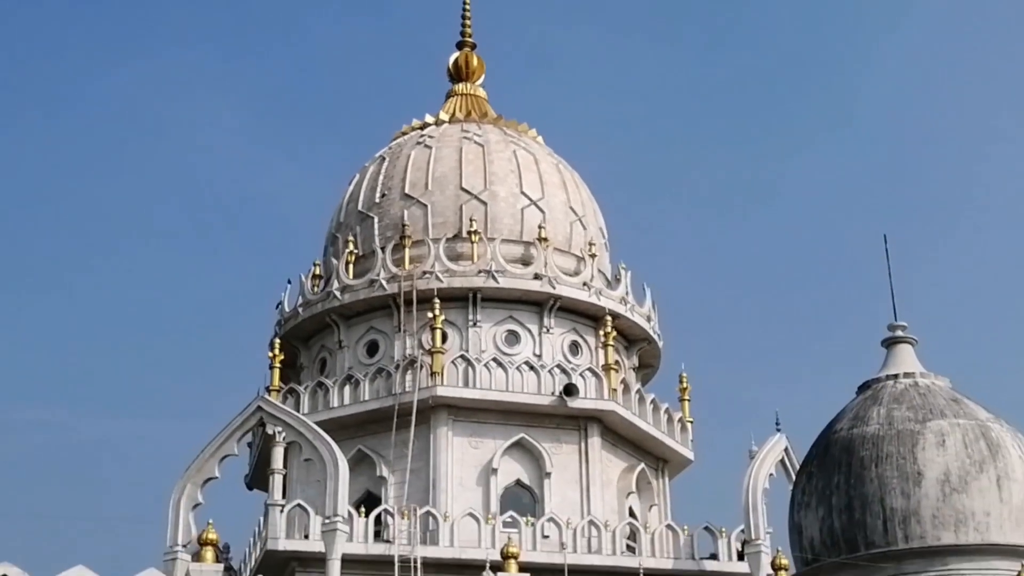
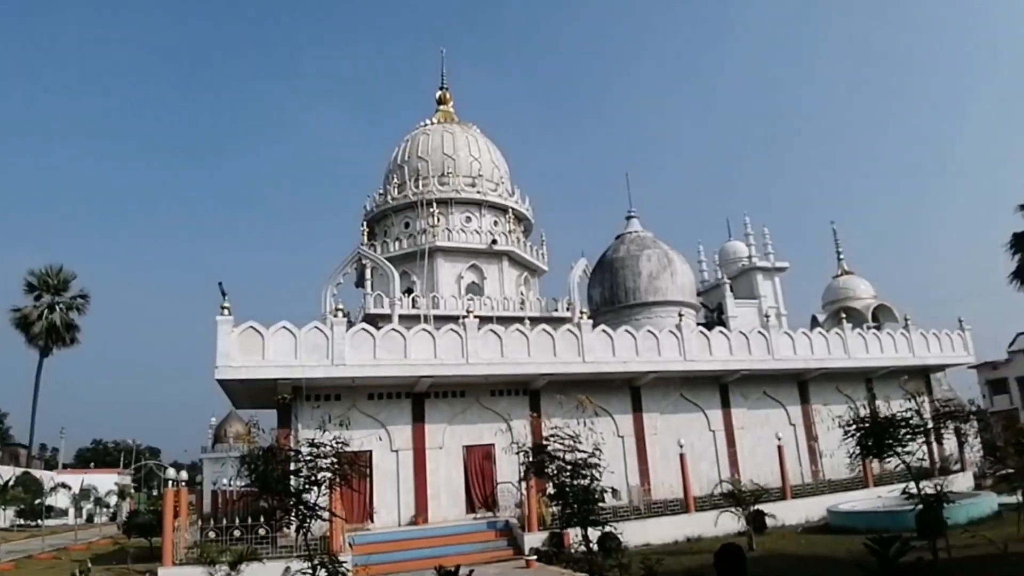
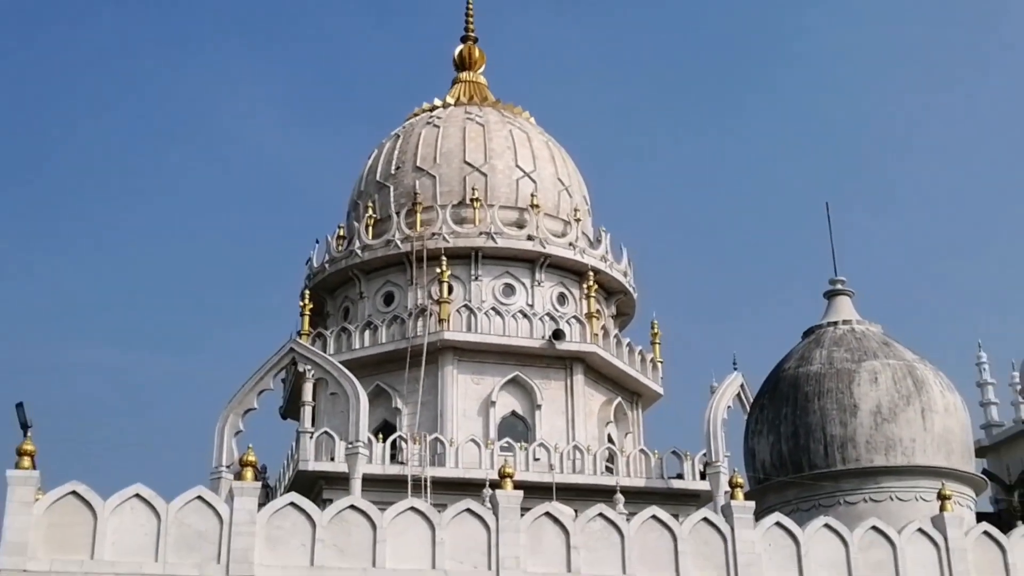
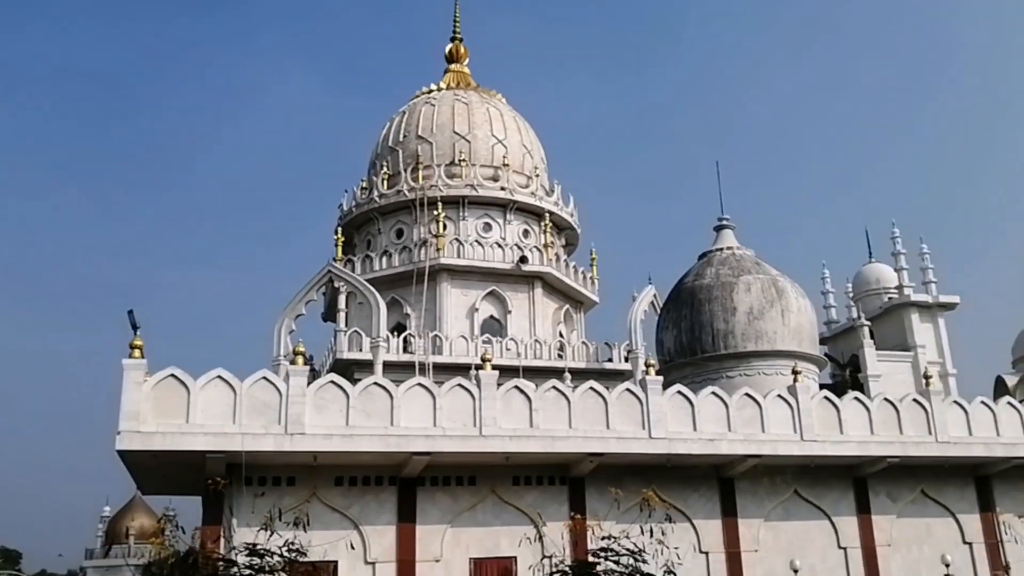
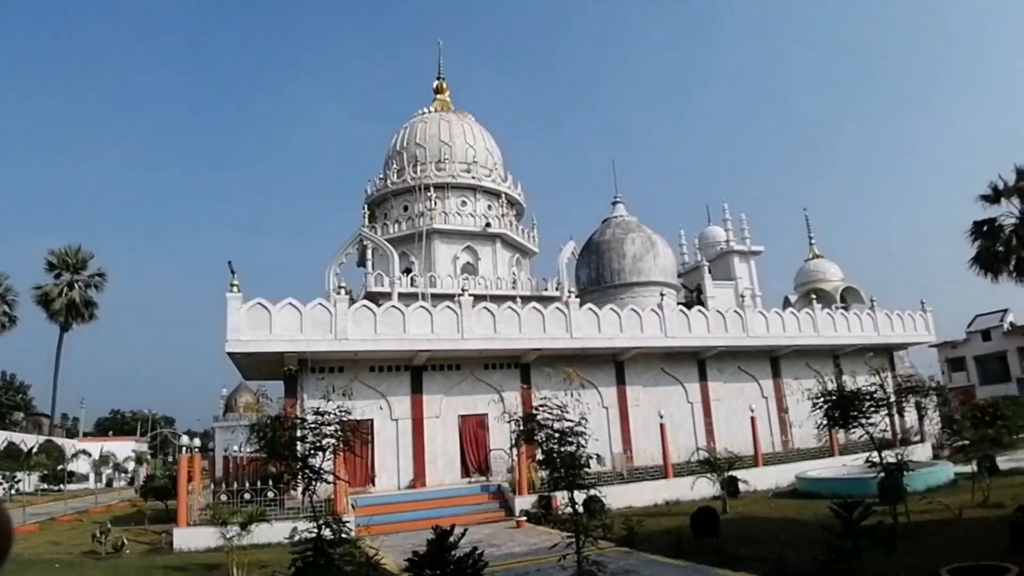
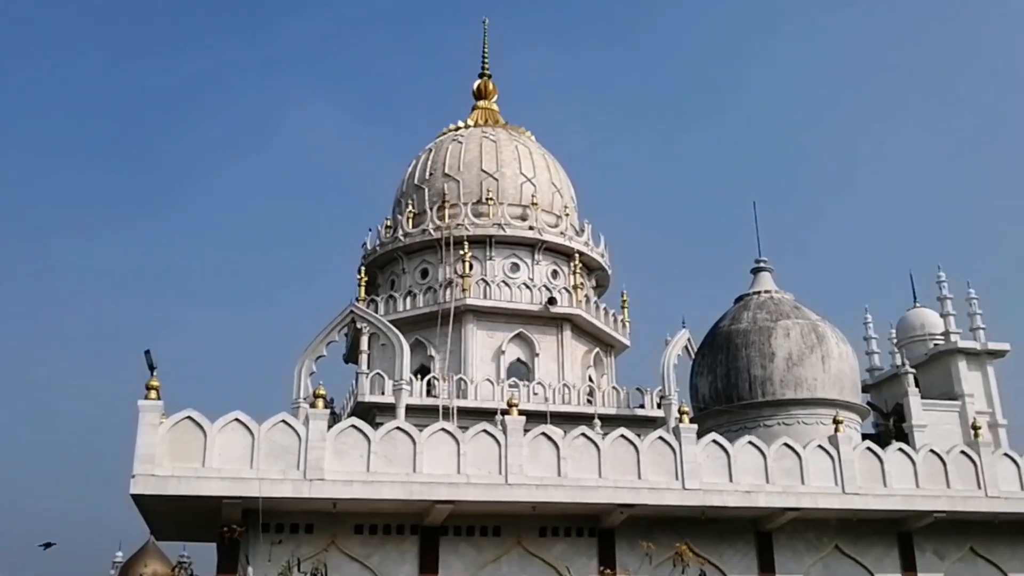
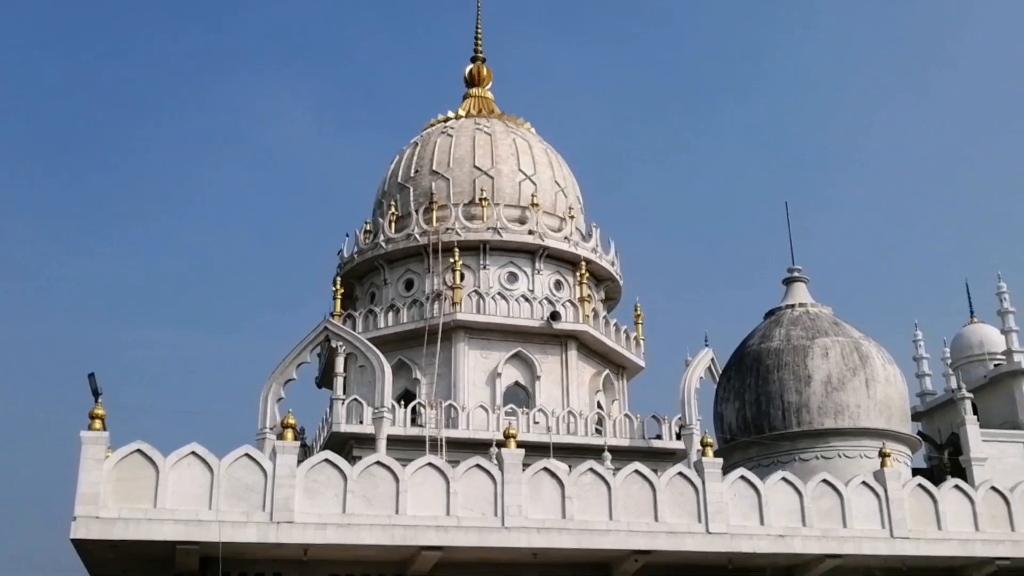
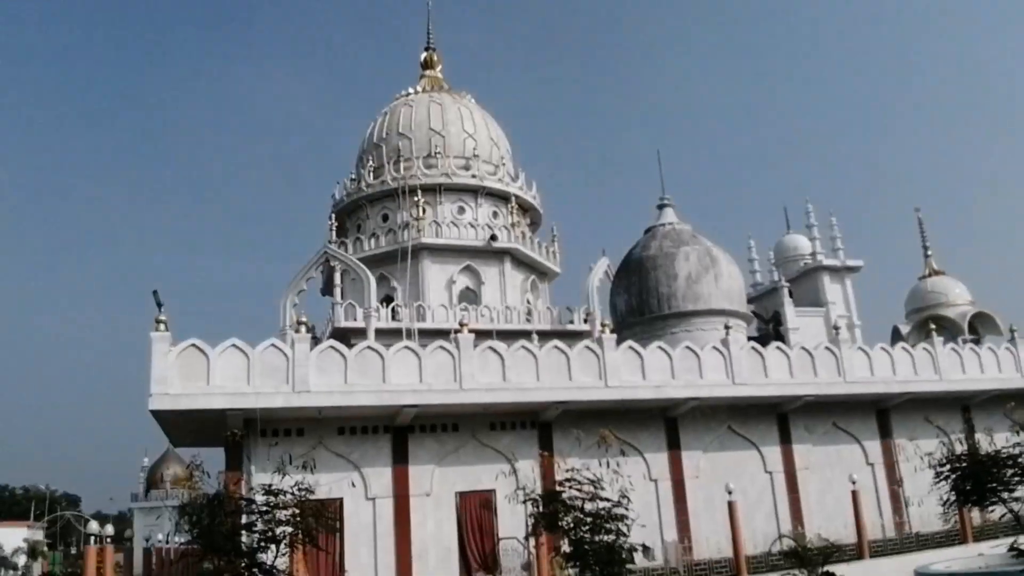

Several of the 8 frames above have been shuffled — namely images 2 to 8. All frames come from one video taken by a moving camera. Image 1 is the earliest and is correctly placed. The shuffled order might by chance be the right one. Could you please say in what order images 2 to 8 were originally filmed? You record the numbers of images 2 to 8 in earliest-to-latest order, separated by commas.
3, 7, 6, 4, 8, 2, 5
